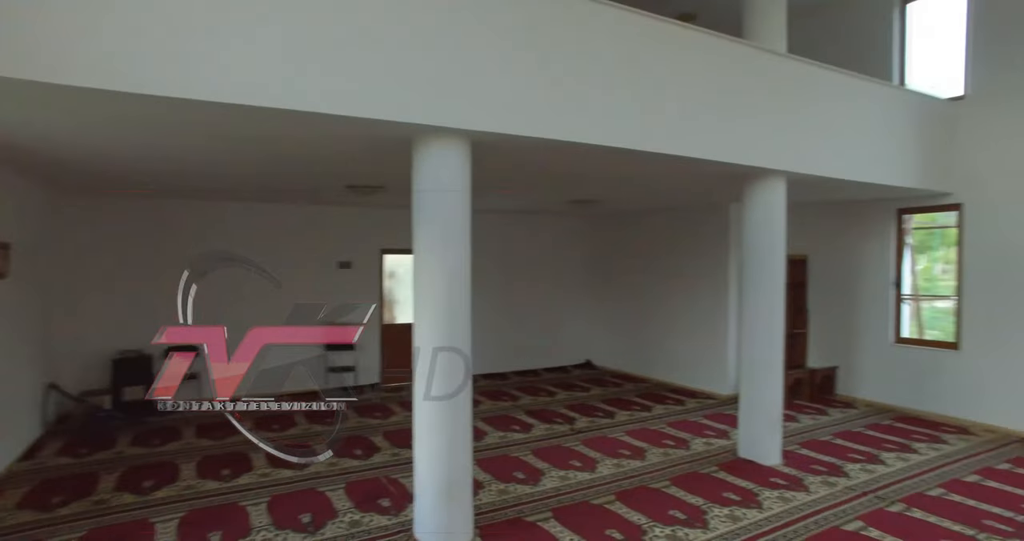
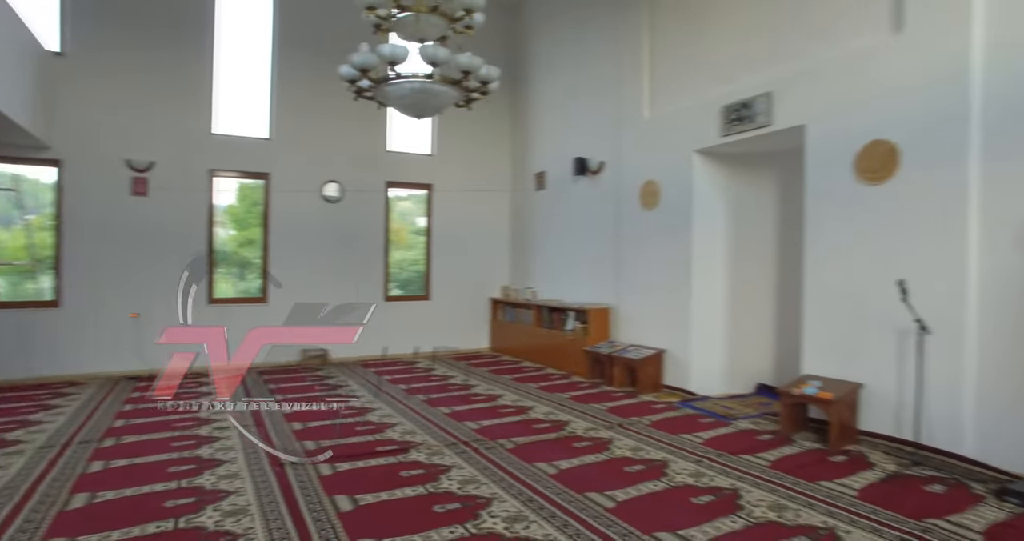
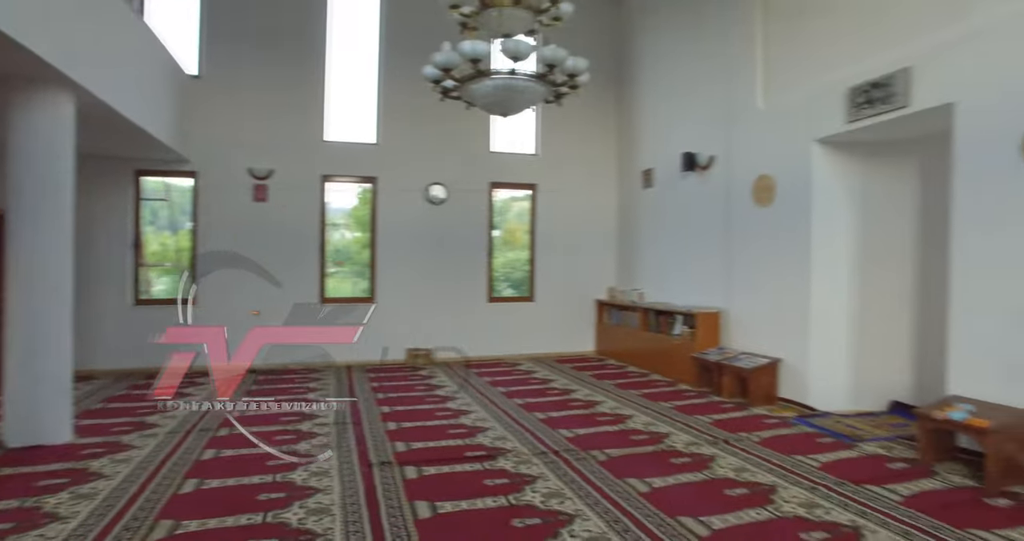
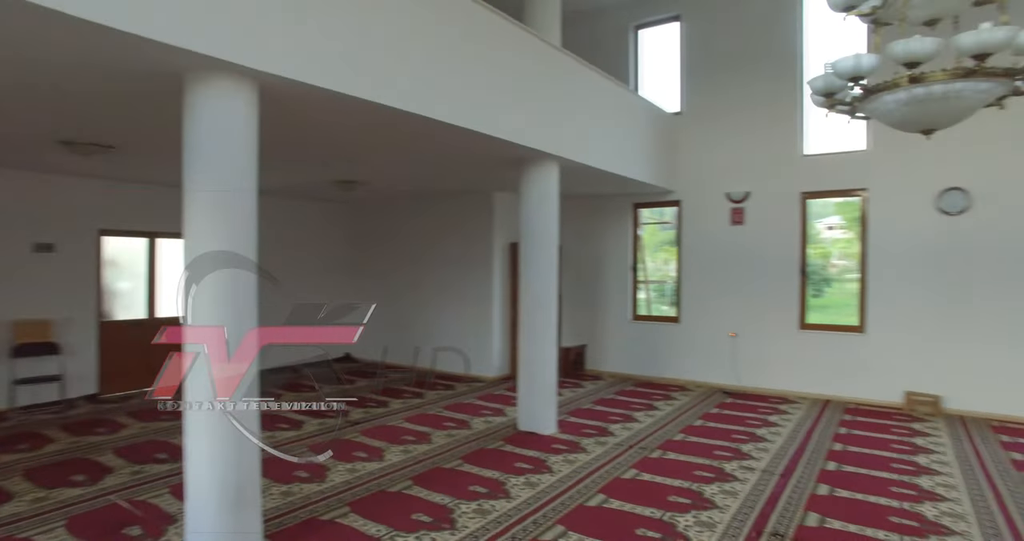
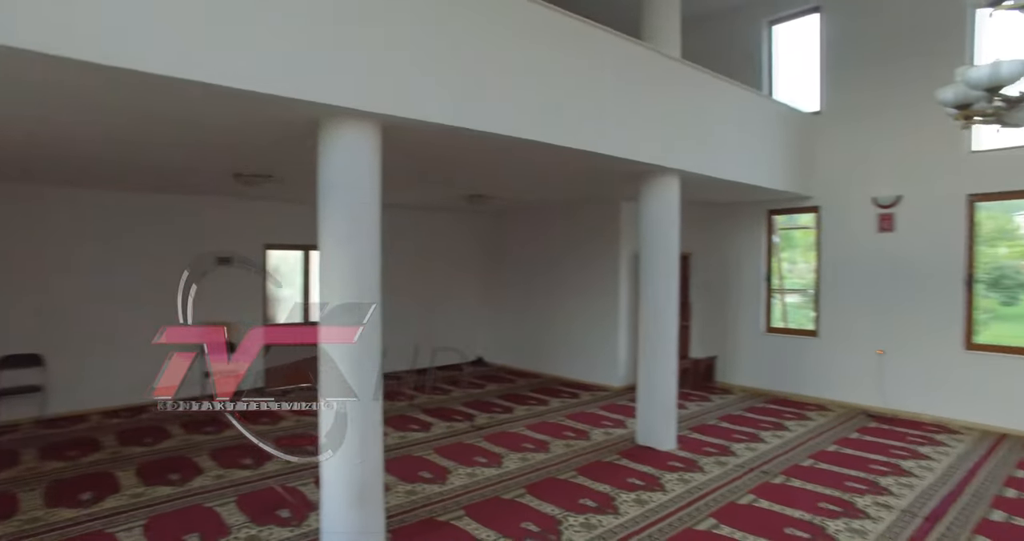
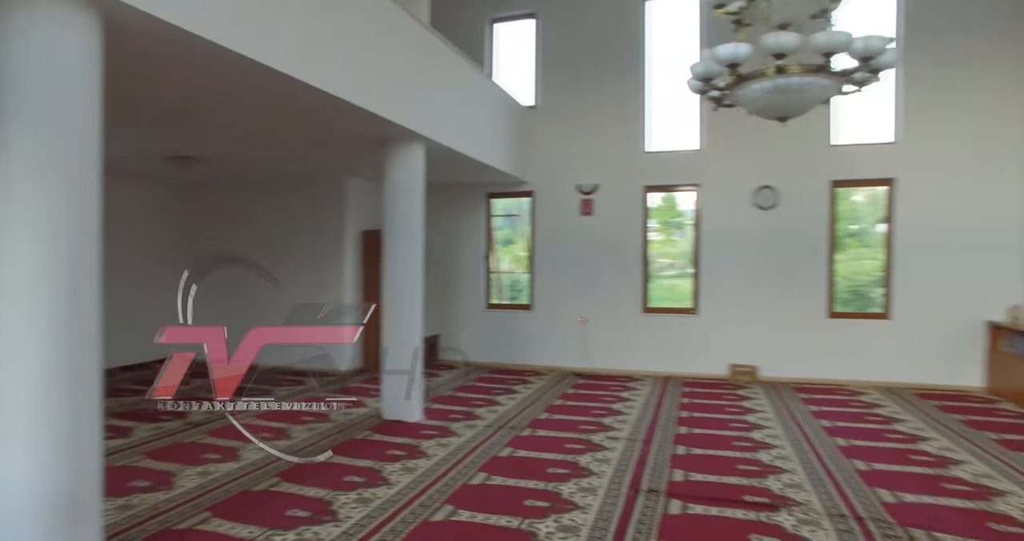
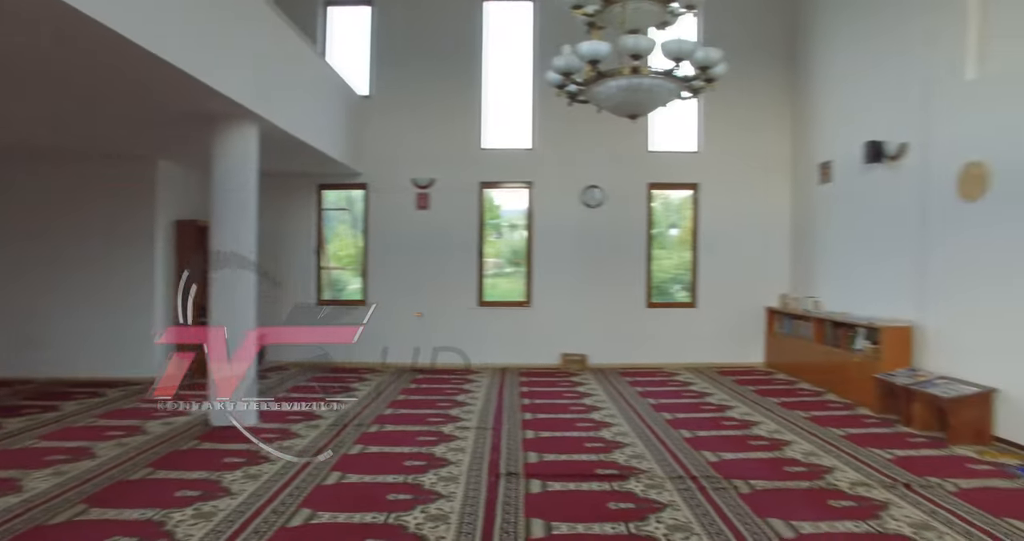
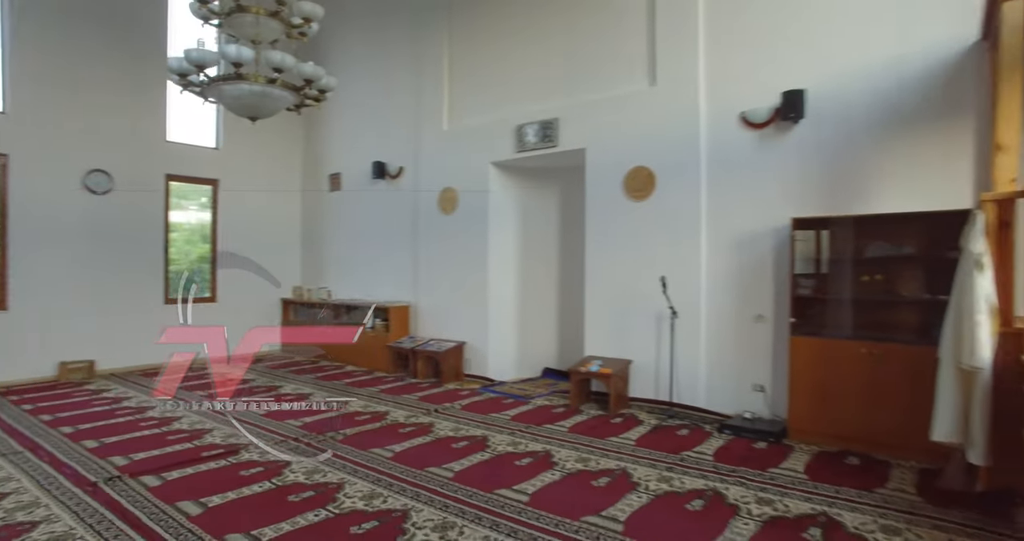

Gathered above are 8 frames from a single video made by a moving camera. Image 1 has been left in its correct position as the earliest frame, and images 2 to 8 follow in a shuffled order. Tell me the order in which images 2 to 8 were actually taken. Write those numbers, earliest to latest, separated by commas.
5, 4, 6, 7, 3, 2, 8
